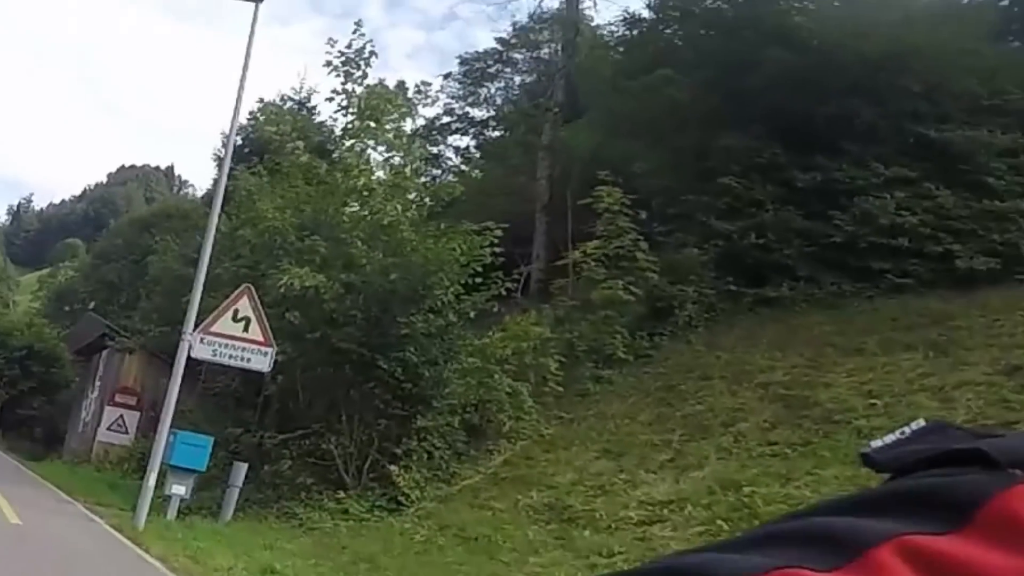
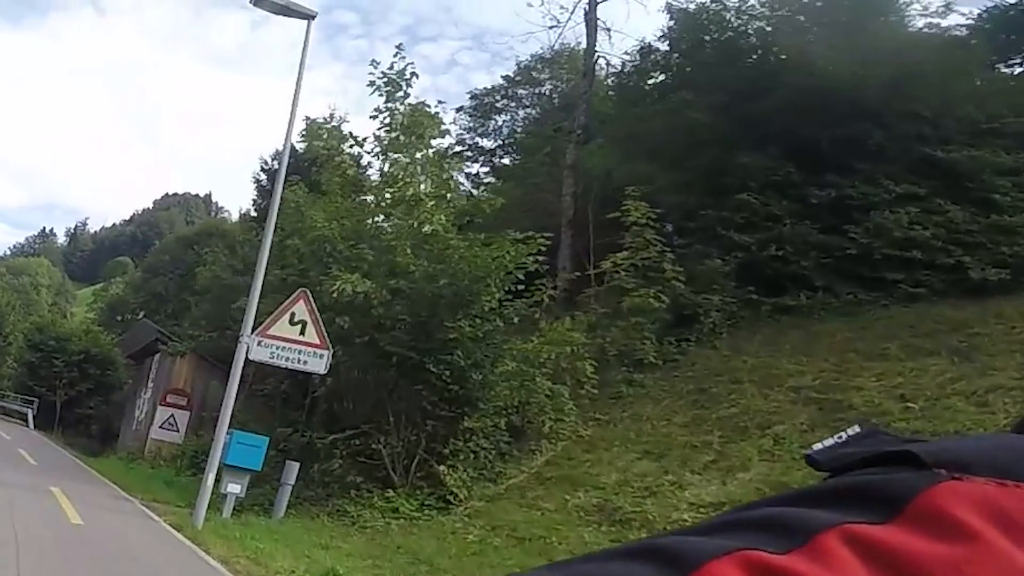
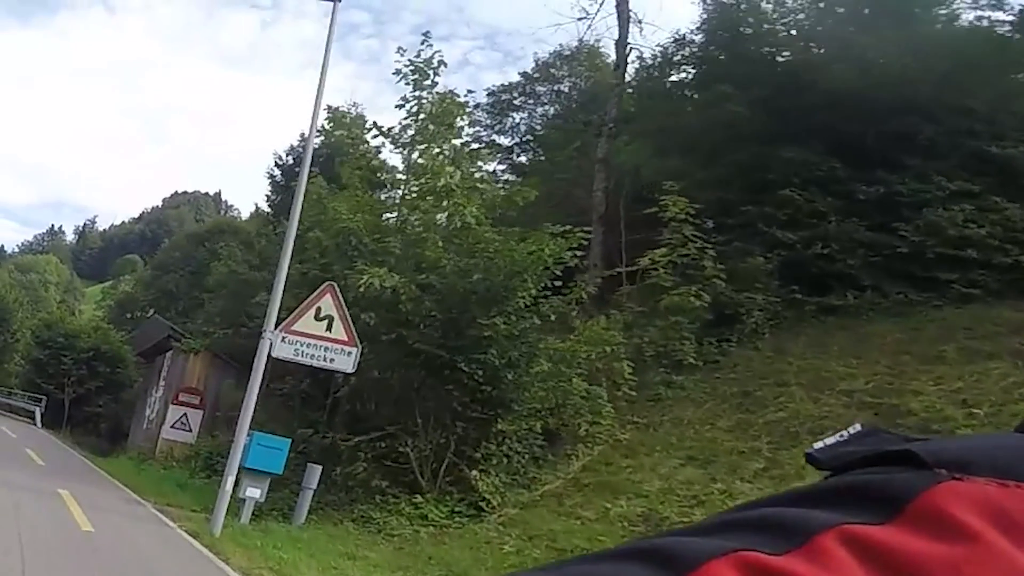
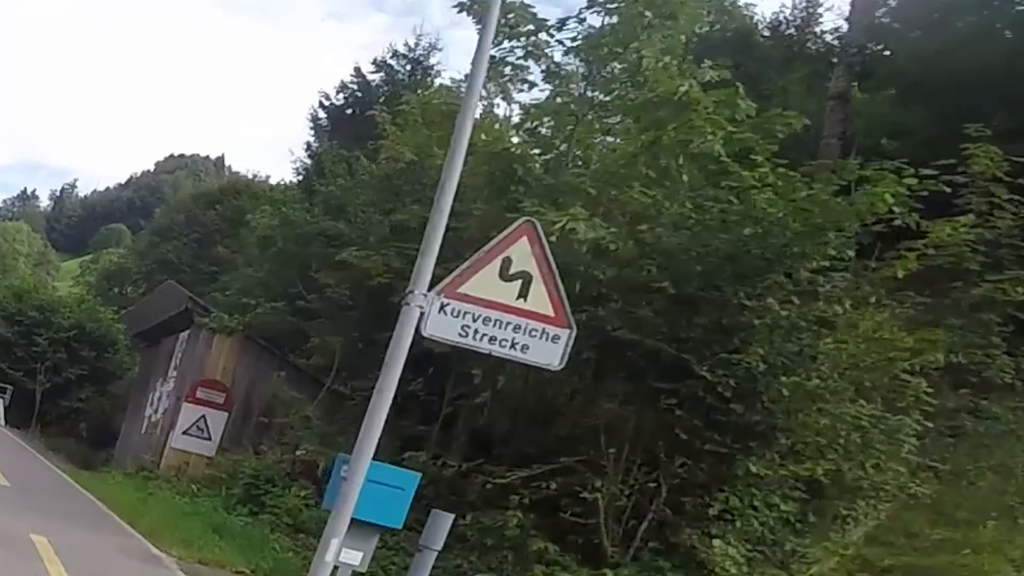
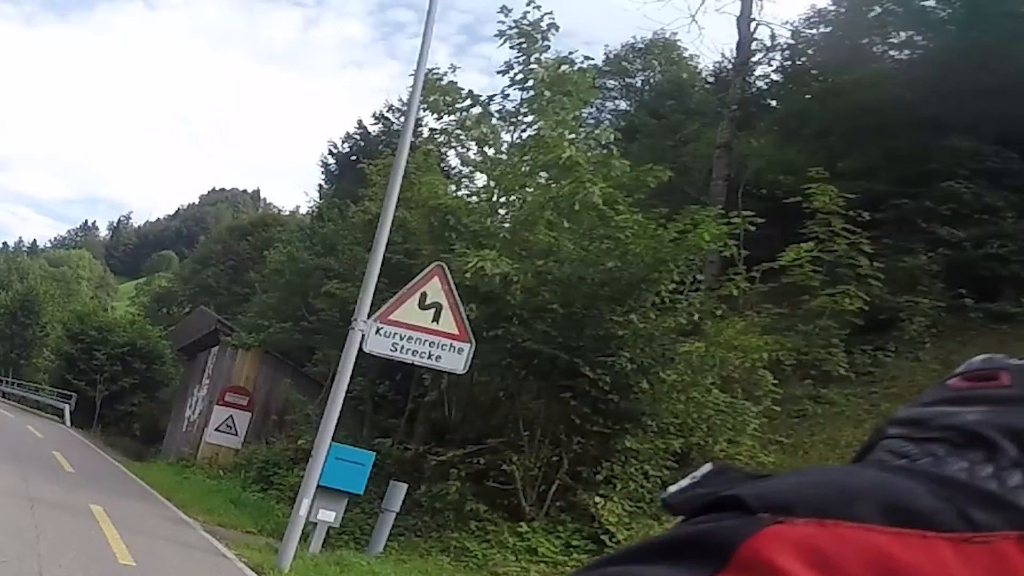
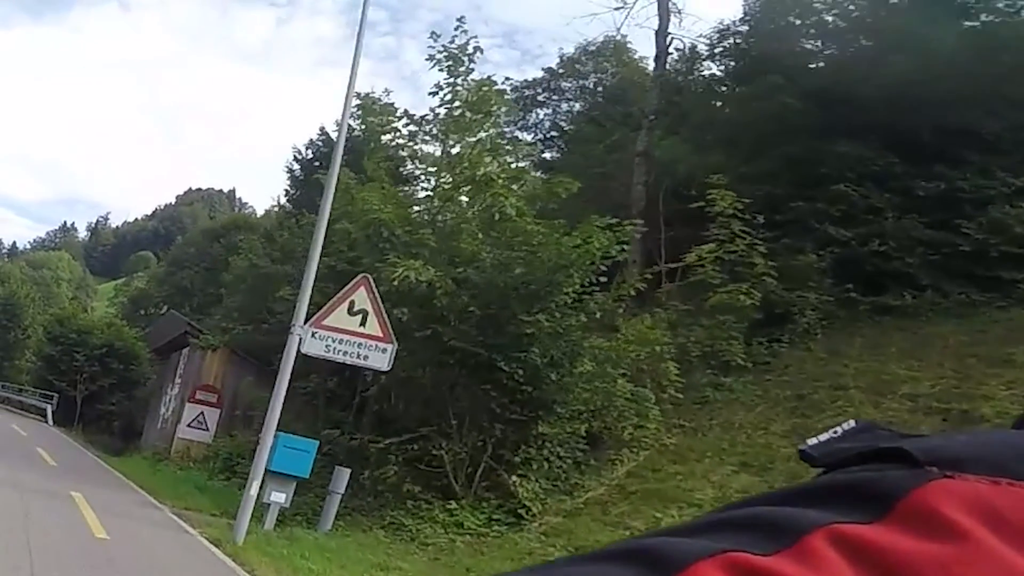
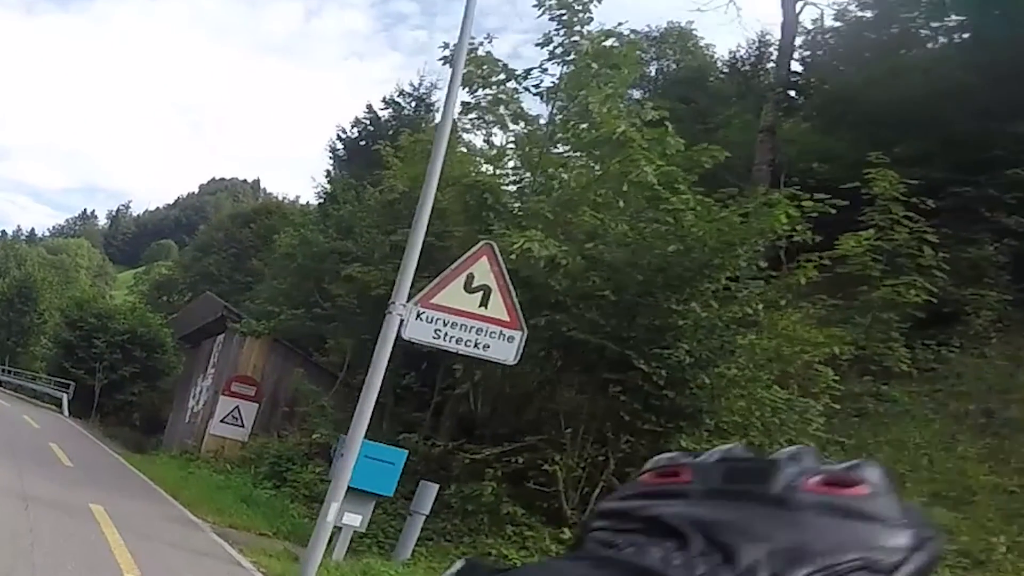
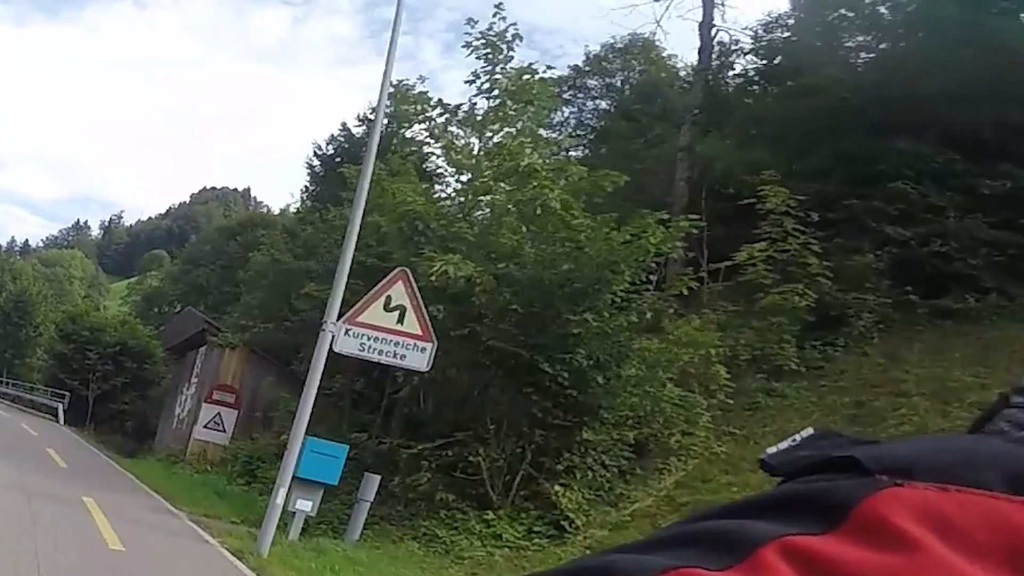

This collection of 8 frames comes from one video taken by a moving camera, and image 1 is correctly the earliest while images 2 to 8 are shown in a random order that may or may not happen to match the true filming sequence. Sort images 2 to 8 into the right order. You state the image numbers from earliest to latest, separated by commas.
2, 3, 6, 8, 5, 7, 4
